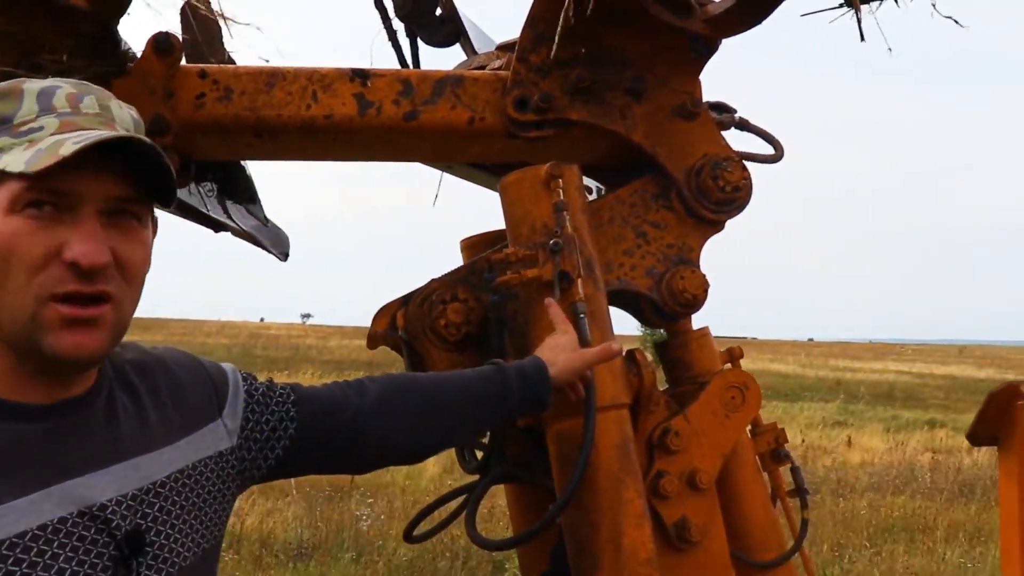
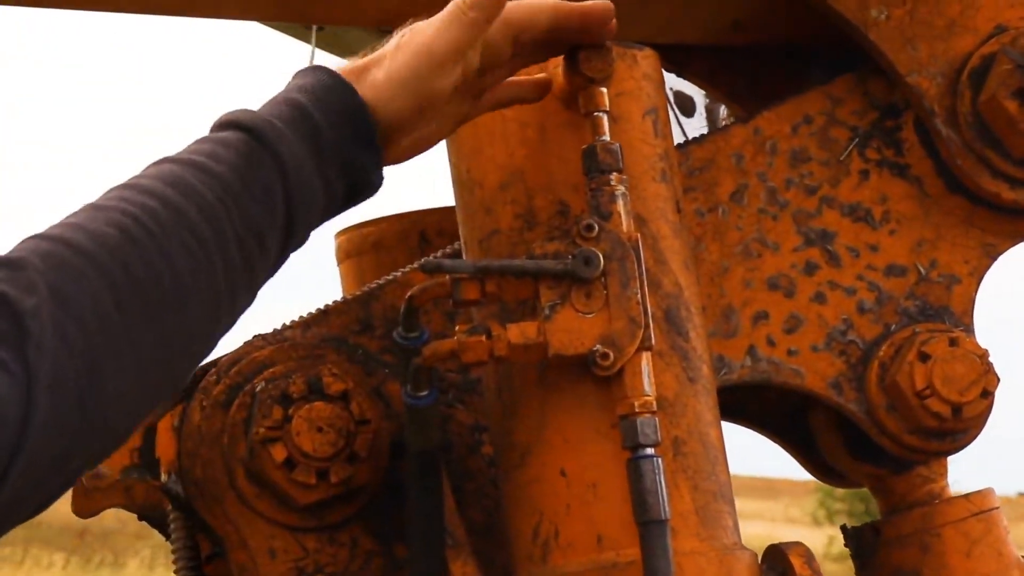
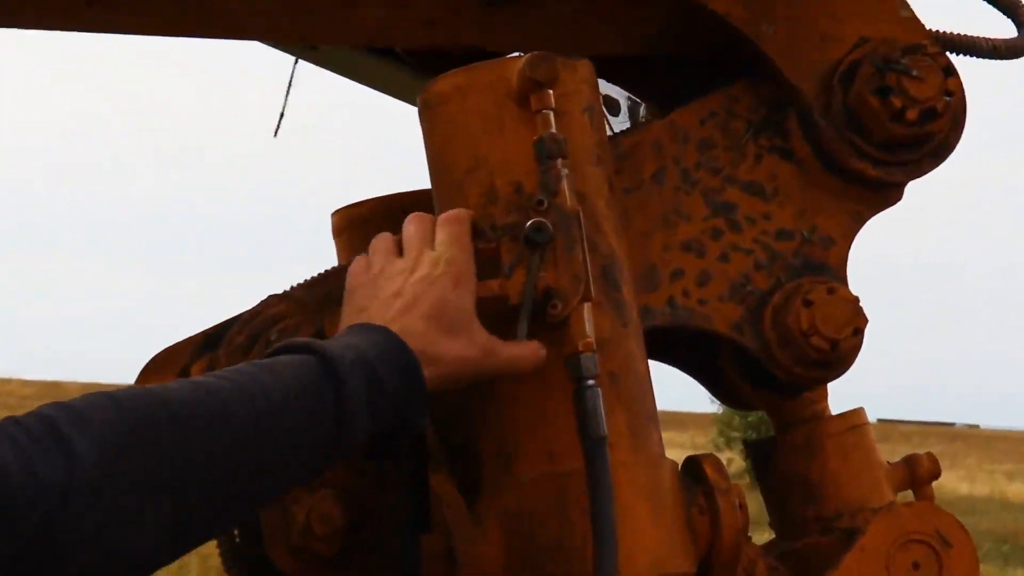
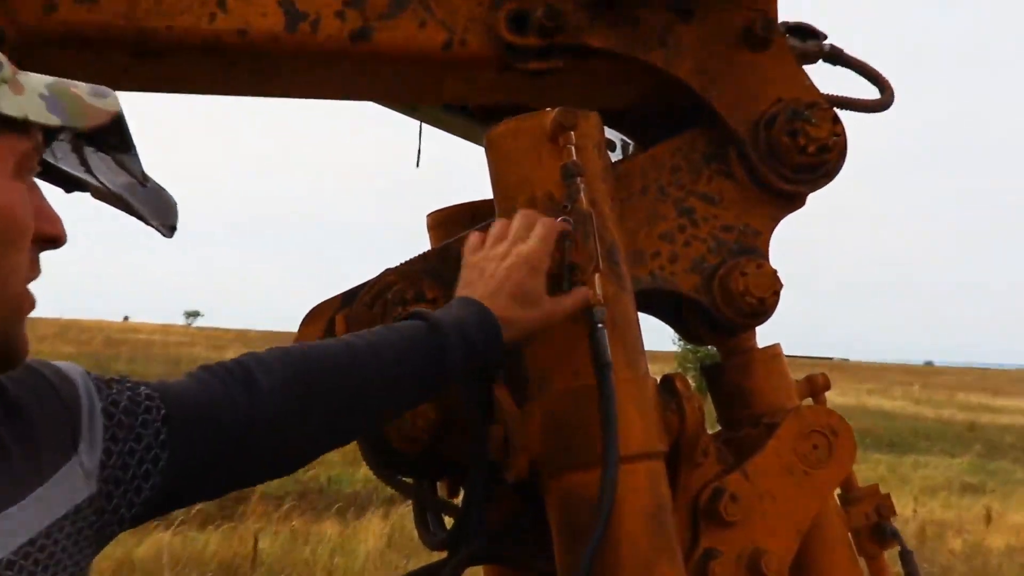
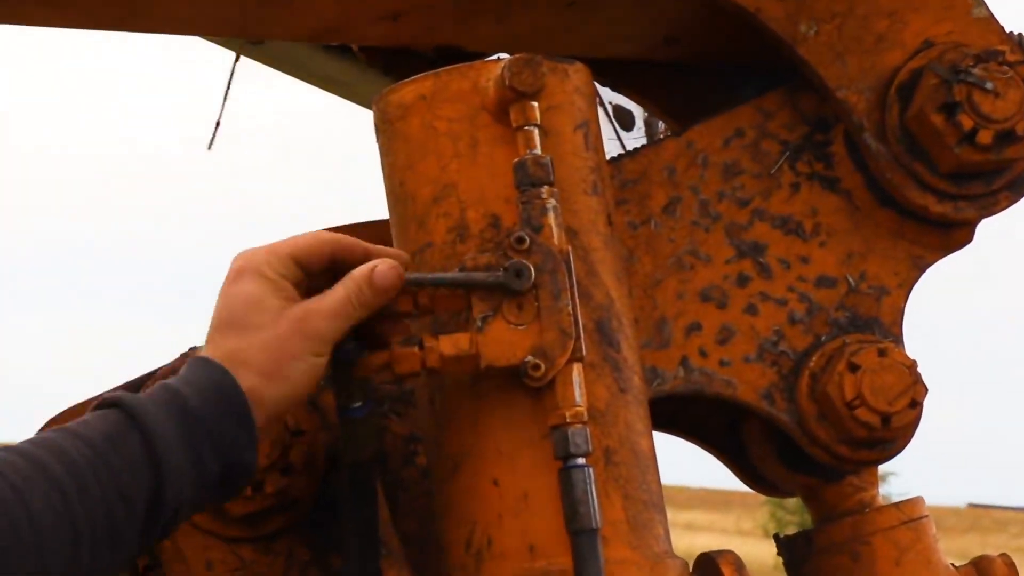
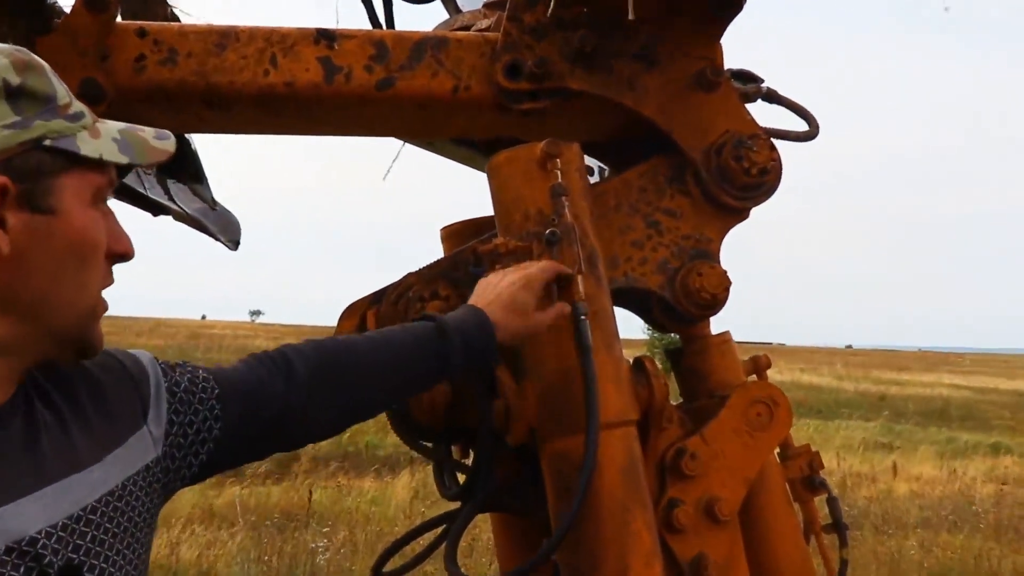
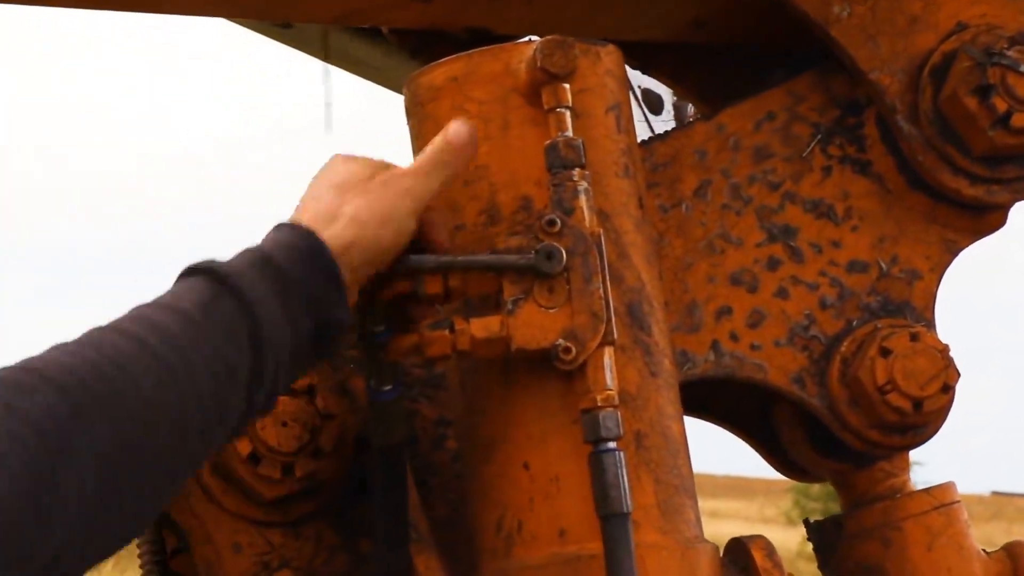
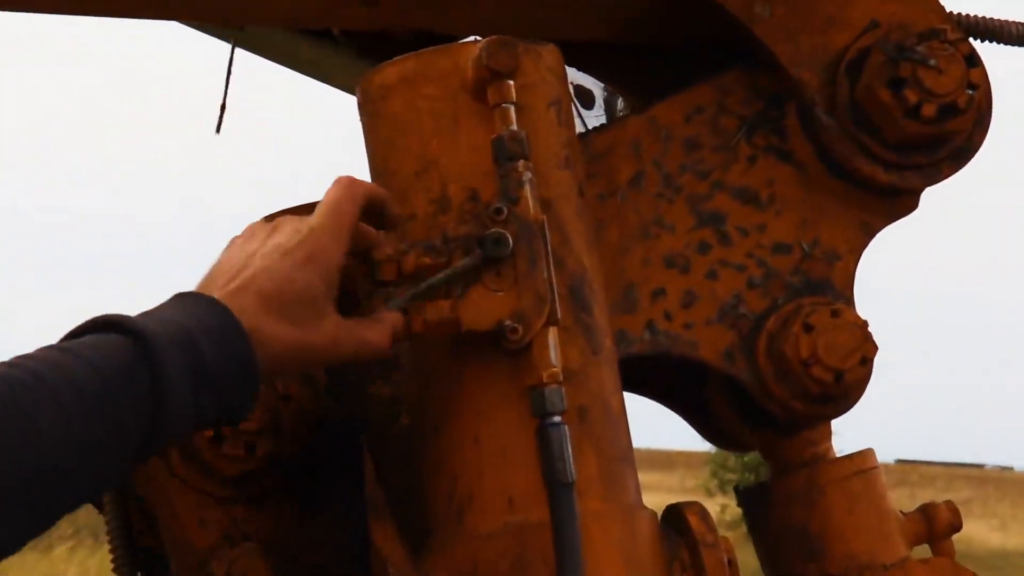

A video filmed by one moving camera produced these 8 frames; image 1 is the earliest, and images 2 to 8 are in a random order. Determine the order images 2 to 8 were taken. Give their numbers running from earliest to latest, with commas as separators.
6, 4, 3, 8, 5, 7, 2
